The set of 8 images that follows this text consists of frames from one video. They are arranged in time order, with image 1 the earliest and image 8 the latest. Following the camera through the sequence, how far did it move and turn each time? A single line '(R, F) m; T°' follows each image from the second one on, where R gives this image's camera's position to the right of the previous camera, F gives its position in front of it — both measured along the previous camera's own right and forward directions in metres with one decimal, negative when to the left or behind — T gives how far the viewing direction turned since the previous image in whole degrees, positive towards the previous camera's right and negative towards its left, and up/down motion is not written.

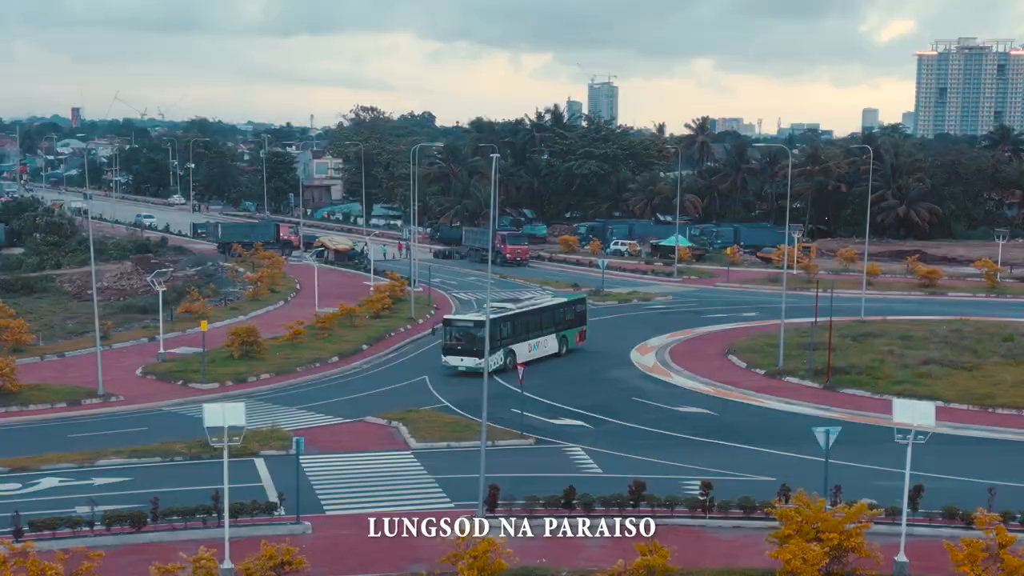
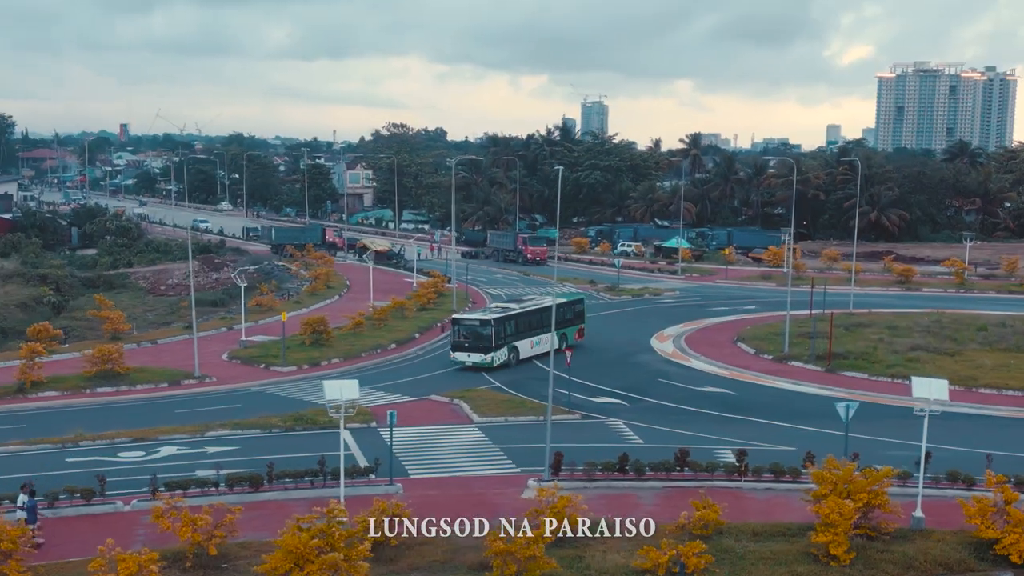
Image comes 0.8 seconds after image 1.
(-6.5, -2.5) m; +1°
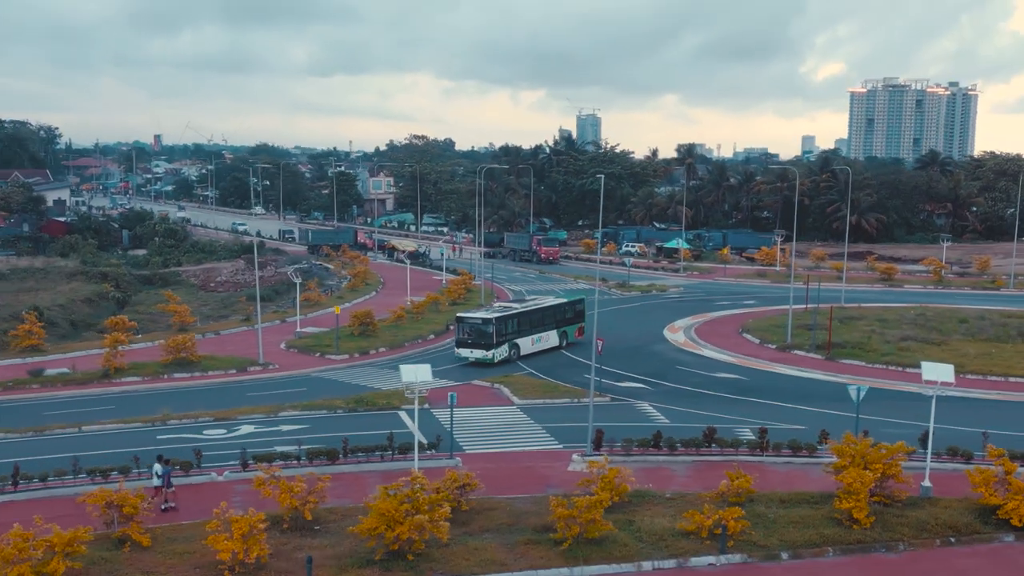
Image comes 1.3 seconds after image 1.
(-5.0, -1.9) m; +1°
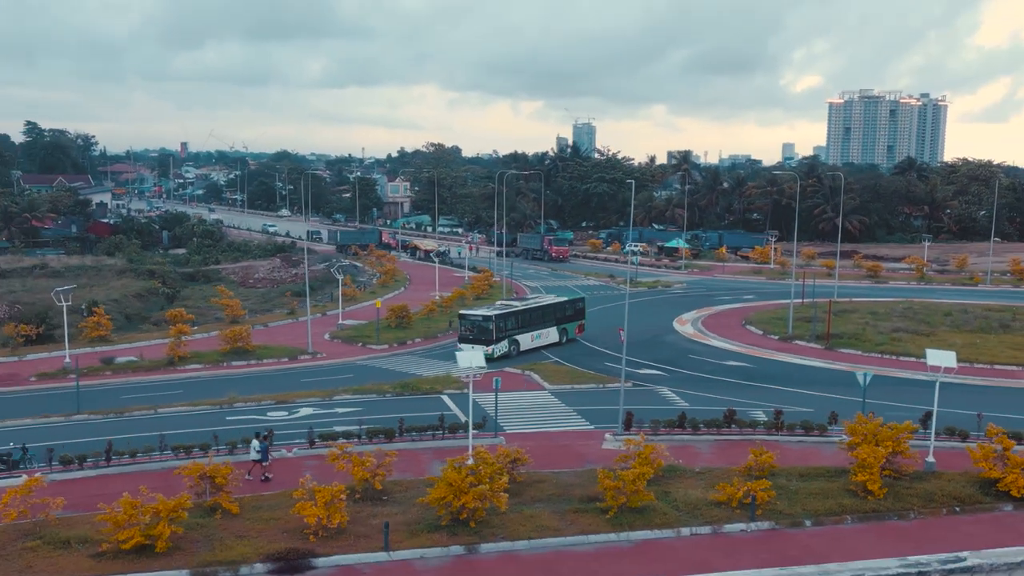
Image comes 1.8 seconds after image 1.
(-4.2, -1.5) m; +1°
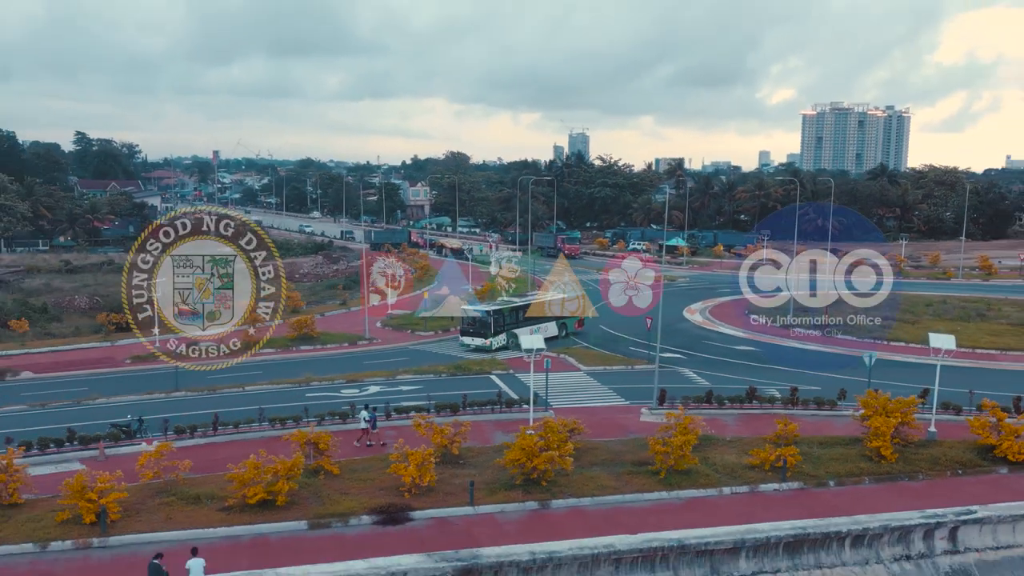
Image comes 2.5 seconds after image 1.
(-5.6, -1.9) m; +1°
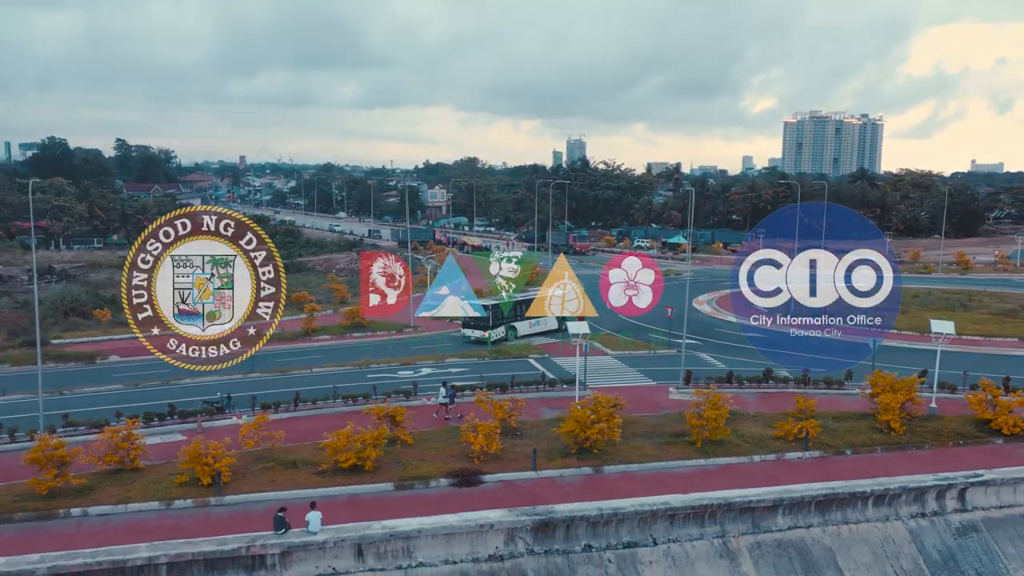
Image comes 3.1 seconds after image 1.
(-5.0, -1.6) m; +1°
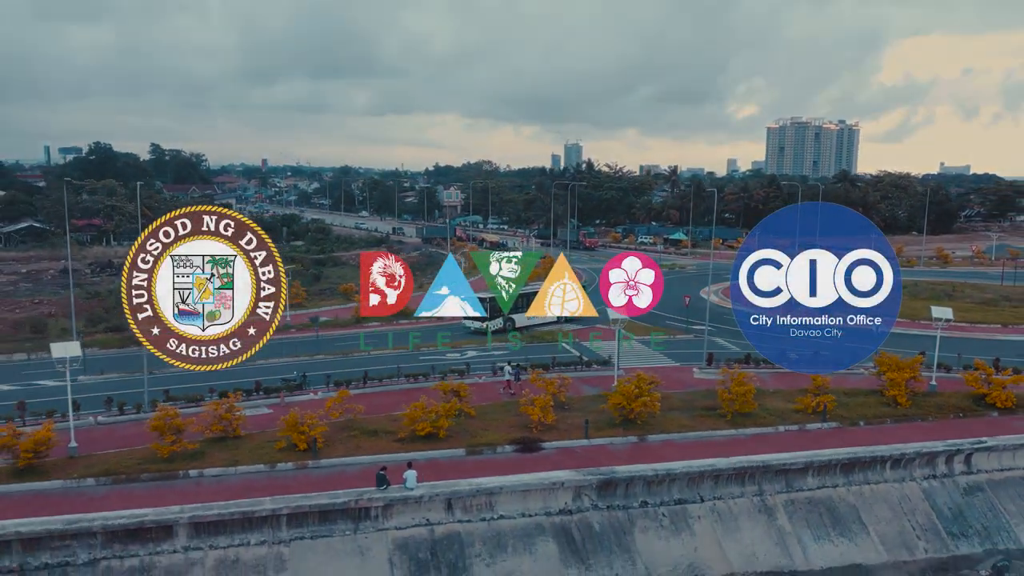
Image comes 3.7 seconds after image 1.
(-4.9, -1.4) m; +1°
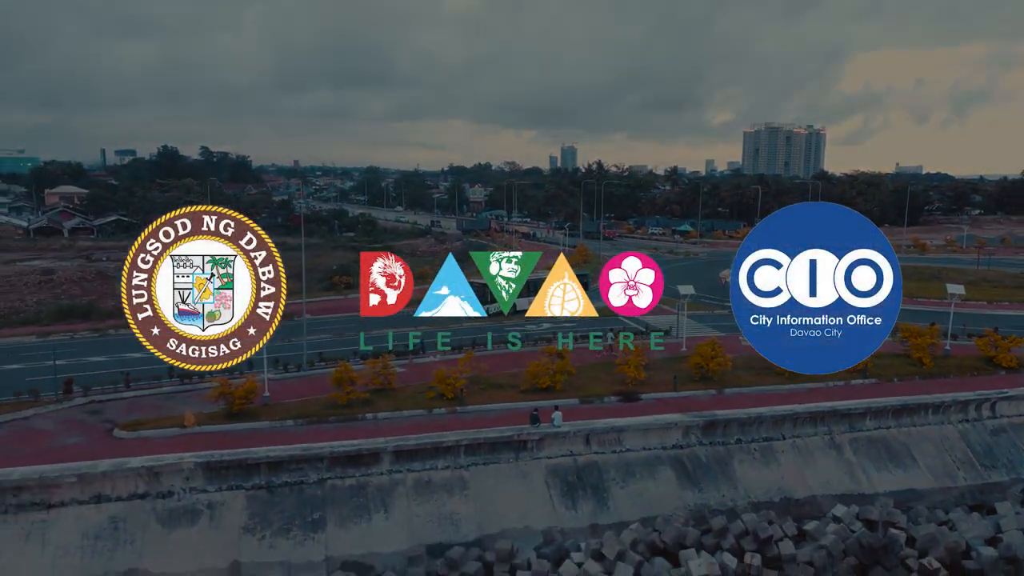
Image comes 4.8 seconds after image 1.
(-9.4, -1.7) m; +1°
